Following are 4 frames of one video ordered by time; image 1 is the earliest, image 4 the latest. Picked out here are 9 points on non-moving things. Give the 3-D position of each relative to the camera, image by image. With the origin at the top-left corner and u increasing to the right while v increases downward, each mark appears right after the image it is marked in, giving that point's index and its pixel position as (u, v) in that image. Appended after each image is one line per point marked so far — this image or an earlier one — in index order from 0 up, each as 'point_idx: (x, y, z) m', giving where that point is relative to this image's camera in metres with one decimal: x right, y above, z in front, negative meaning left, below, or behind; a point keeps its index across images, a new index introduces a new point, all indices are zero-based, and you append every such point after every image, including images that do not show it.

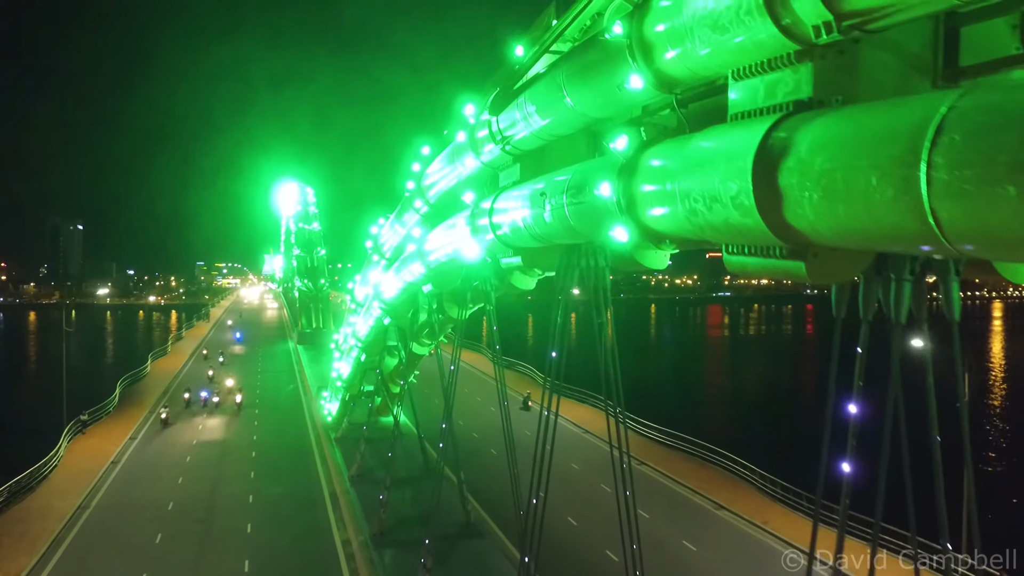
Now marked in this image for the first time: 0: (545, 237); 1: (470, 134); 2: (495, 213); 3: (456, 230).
0: (+0.4, +0.6, +6.4) m
1: (-0.6, +2.2, +8.2) m
2: (-0.2, +1.0, +7.3) m
3: (-0.8, +0.9, +8.9) m
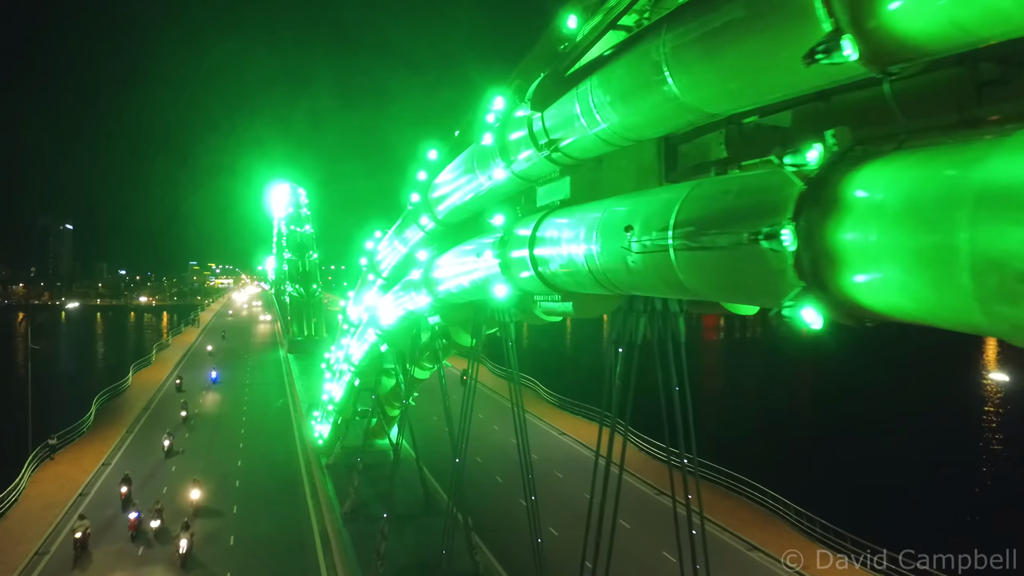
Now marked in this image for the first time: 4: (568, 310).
0: (+0.8, 0.0, +4.5) m
1: (-0.2, +1.6, +6.2) m
2: (+0.2, +0.4, +5.3) m
3: (-0.4, +0.3, +6.9) m
4: (+0.6, -0.2, +5.8) m
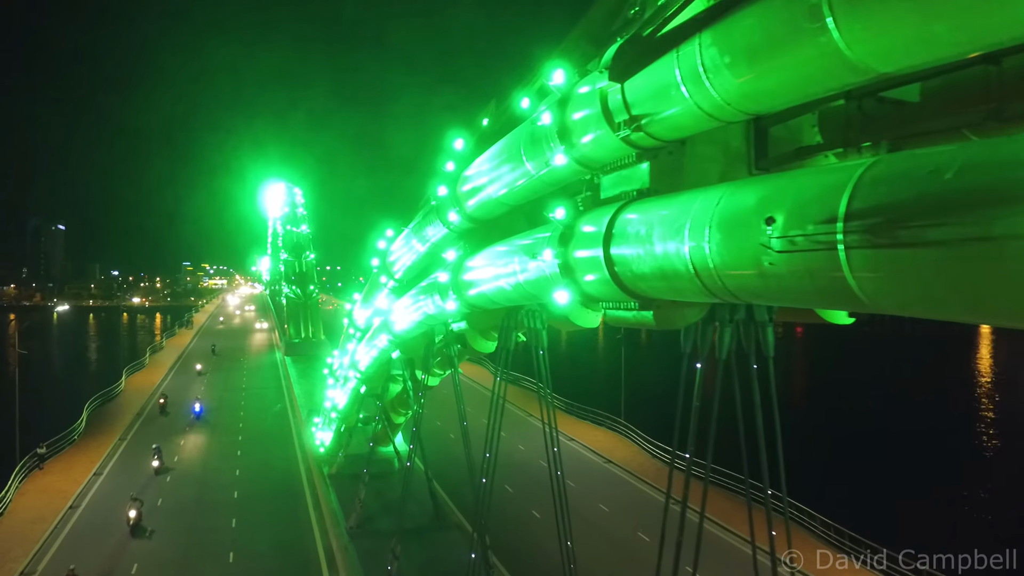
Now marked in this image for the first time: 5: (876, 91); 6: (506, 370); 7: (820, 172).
0: (+1.4, 0.0, +3.6) m
1: (+0.4, +1.6, +5.3) m
2: (+0.8, +0.4, +4.5) m
3: (+0.1, +0.3, +6.0) m
4: (+1.1, -0.3, +4.9) m
5: (+2.6, +1.4, +4.1) m
6: (-0.1, -1.4, +9.9) m
7: (+1.6, +0.6, +3.0) m
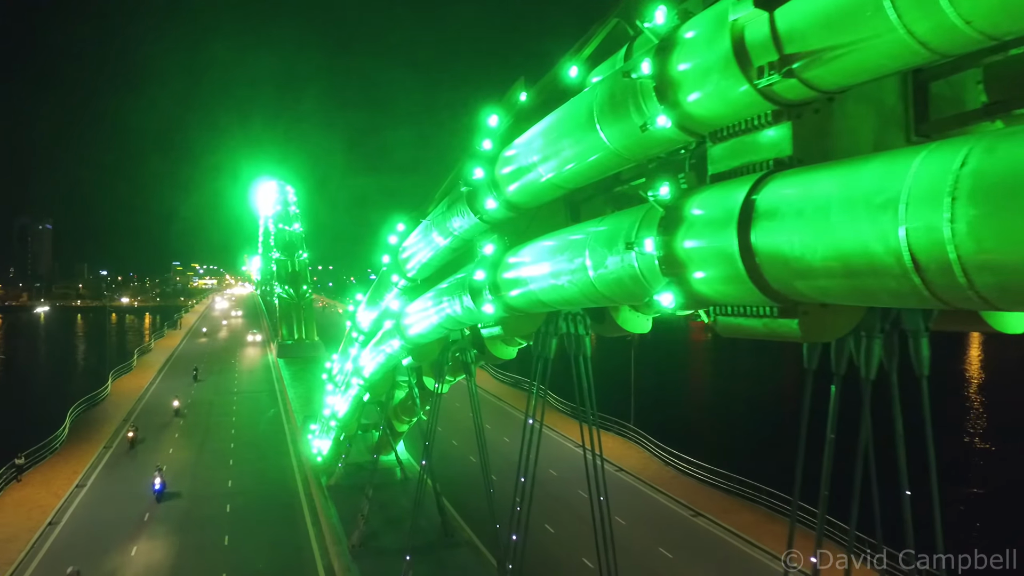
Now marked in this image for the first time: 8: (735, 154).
0: (+2.0, 0.0, +2.4) m
1: (+1.0, +1.6, +4.1) m
2: (+1.4, +0.4, +3.3) m
3: (+0.7, +0.3, +4.8) m
4: (+1.7, -0.3, +3.8) m
5: (+3.2, +1.4, +2.9) m
6: (+0.5, -1.4, +8.7) m
7: (+2.2, +0.6, +1.9) m
8: (+1.6, +0.9, +4.1) m
